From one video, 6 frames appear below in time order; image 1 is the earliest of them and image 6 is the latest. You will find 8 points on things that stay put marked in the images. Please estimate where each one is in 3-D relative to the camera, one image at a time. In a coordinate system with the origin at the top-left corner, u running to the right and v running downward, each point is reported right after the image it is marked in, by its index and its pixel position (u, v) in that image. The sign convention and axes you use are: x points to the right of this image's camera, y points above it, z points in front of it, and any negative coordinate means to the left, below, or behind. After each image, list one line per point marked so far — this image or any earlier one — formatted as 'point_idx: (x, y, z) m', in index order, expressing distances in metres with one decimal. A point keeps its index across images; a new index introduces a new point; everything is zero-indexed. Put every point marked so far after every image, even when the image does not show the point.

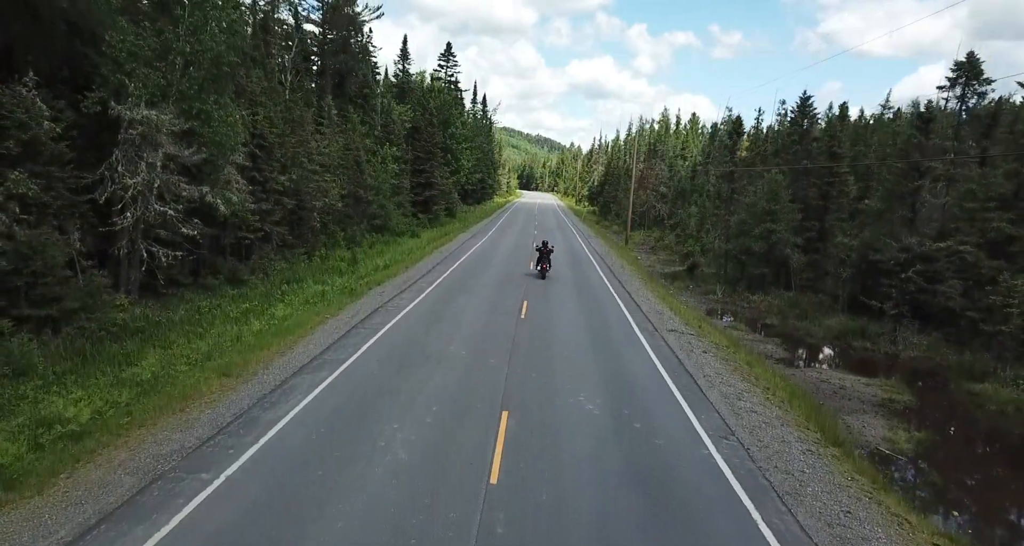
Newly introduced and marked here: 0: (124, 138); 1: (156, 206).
0: (-8.9, +3.0, +14.0) m
1: (-8.4, +1.5, +14.4) m
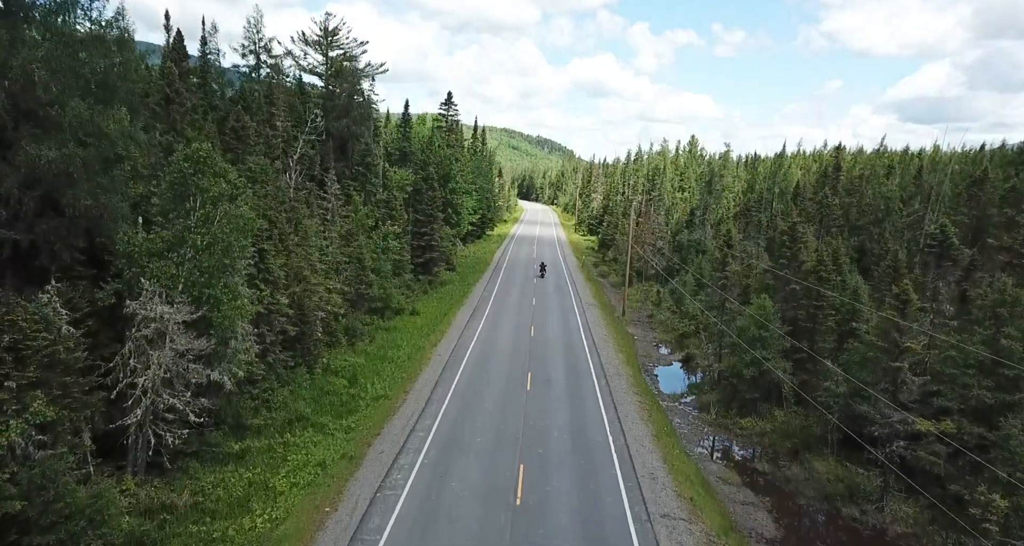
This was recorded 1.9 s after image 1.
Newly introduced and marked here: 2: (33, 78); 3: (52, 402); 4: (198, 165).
0: (-9.0, -1.5, +14.6) m
1: (-8.5, -3.0, +14.9) m
2: (-11.7, +4.7, +14.9) m
3: (-9.8, -2.8, +13.0) m
4: (-8.1, +2.8, +15.8) m
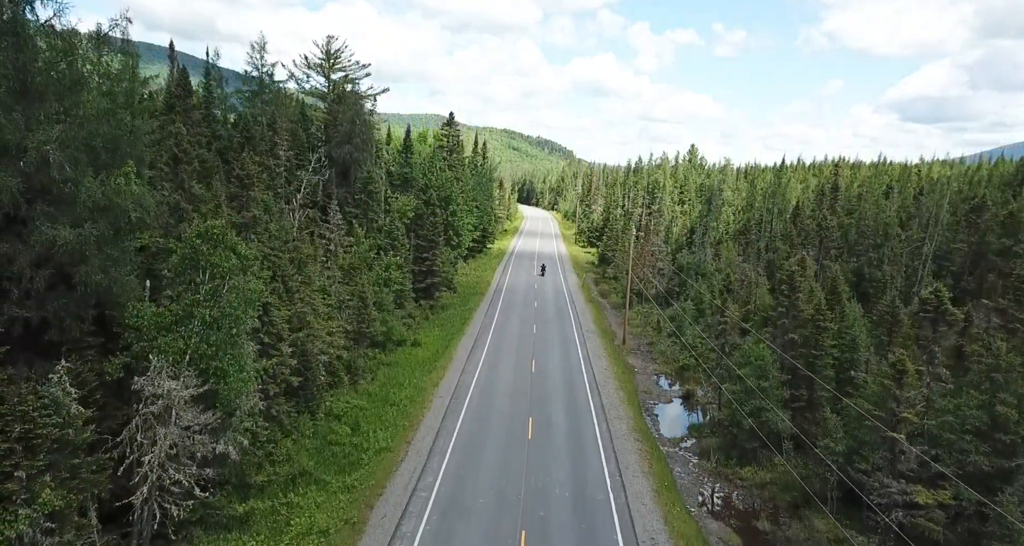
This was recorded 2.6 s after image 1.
0: (-9.0, -3.4, +14.8) m
1: (-8.5, -4.9, +15.1) m
2: (-11.6, +2.8, +15.3) m
3: (-9.8, -4.6, +13.2) m
4: (-8.0, +0.9, +16.1) m
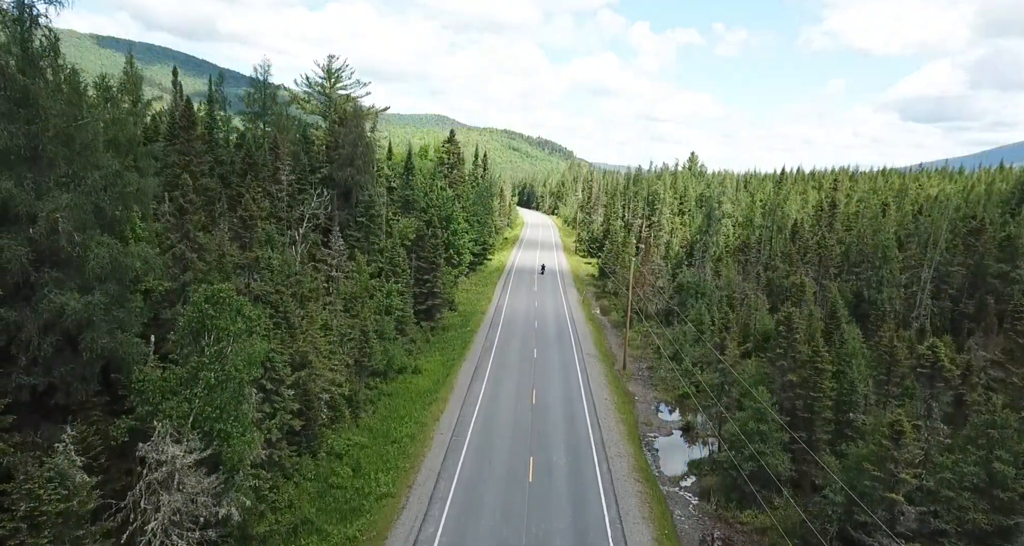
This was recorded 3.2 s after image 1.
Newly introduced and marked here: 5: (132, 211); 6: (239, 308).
0: (-9.0, -5.0, +15.0) m
1: (-8.5, -6.6, +15.3) m
2: (-11.6, +1.2, +15.5) m
3: (-9.8, -6.3, +13.3) m
4: (-8.0, -0.8, +16.3) m
5: (-11.9, +2.0, +19.1) m
6: (-7.6, -1.0, +16.8) m
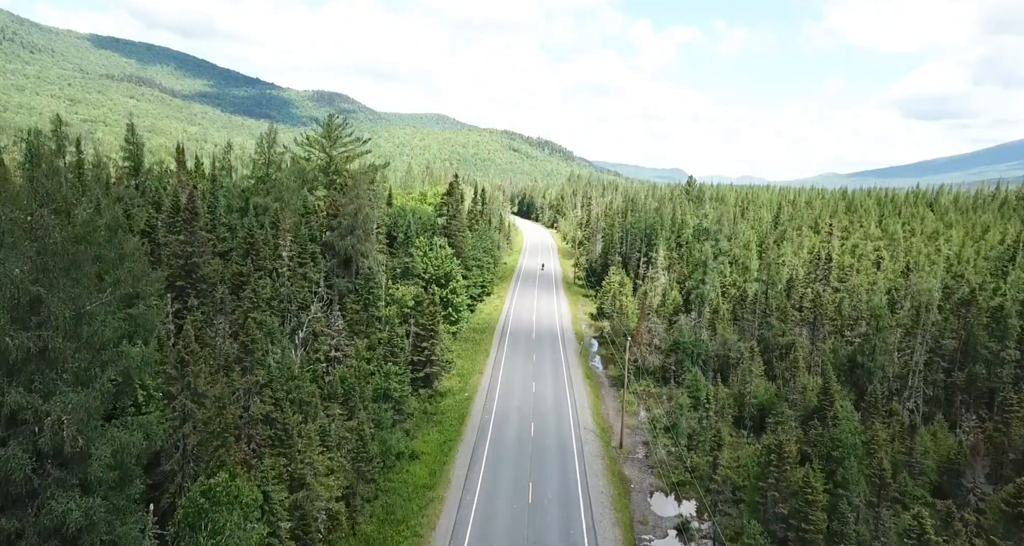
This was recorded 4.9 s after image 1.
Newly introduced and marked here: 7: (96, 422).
0: (-9.2, -10.3, +15.2) m
1: (-8.7, -11.9, +15.5) m
2: (-11.9, -4.2, +16.1) m
3: (-10.0, -11.4, +13.6) m
4: (-8.3, -6.2, +16.8) m
5: (-12.2, -3.6, +19.7) m
6: (-7.9, -6.3, +17.3) m
7: (-11.8, -4.3, +17.3) m
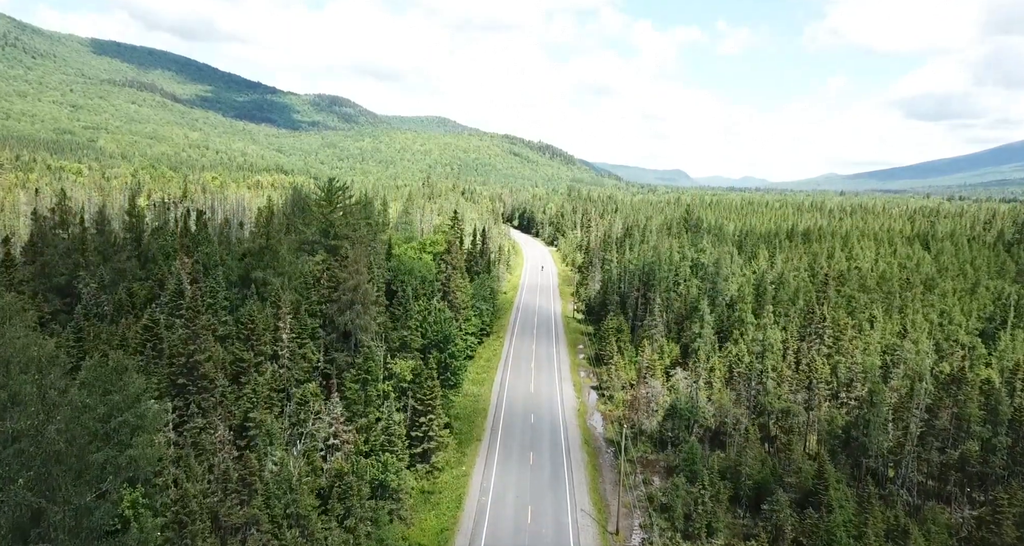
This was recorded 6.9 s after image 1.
0: (-9.5, -16.1, +15.6) m
1: (-9.0, -17.7, +15.8) m
2: (-12.2, -10.1, +16.8) m
3: (-10.3, -17.2, +13.9) m
4: (-8.6, -12.1, +17.5) m
5: (-12.5, -9.7, +20.4) m
6: (-8.2, -12.3, +17.9) m
7: (-12.1, -10.3, +18.0) m
